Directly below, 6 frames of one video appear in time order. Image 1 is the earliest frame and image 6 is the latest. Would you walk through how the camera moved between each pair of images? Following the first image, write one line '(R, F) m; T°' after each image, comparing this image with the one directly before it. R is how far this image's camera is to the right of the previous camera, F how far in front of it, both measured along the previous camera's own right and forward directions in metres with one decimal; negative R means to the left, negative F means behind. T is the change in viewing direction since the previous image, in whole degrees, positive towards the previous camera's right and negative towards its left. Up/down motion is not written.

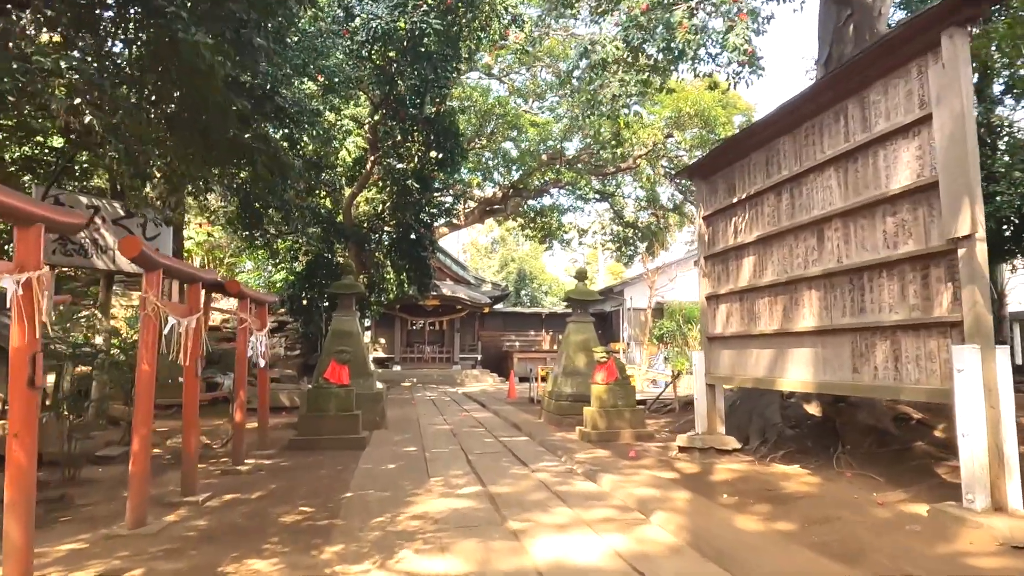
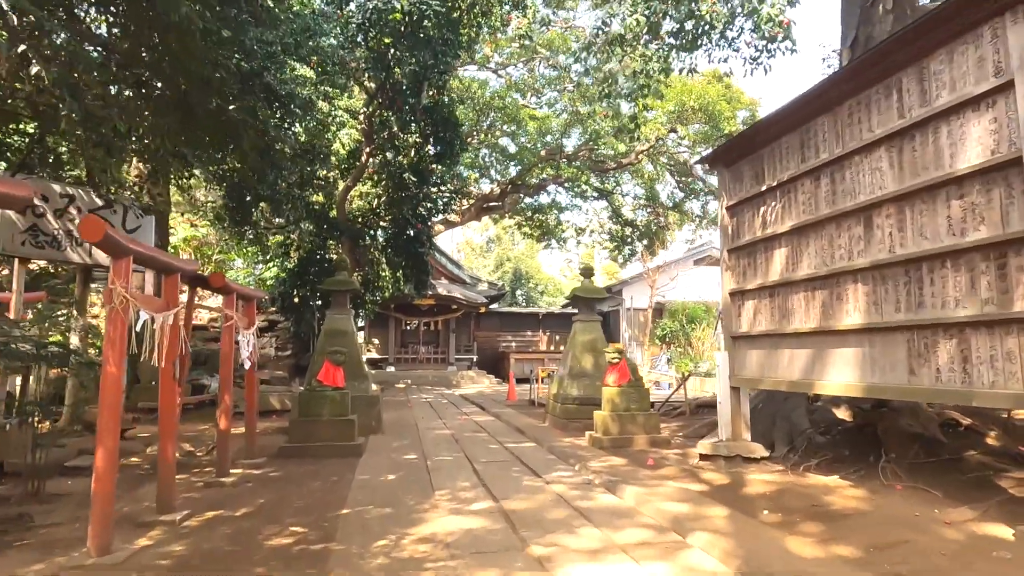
(-0.1, +0.5) m; +1°
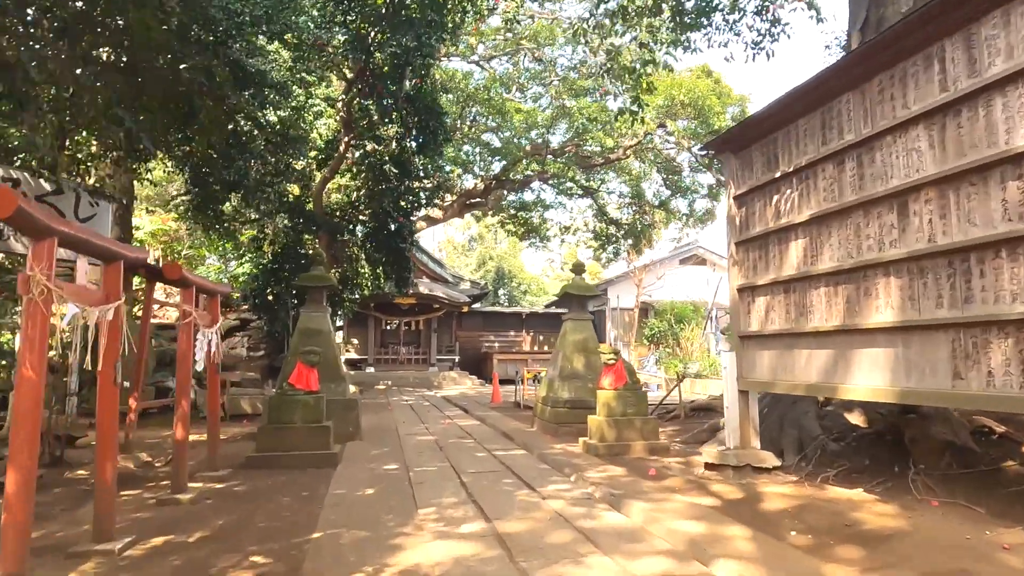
(-0.1, +0.5) m; +2°
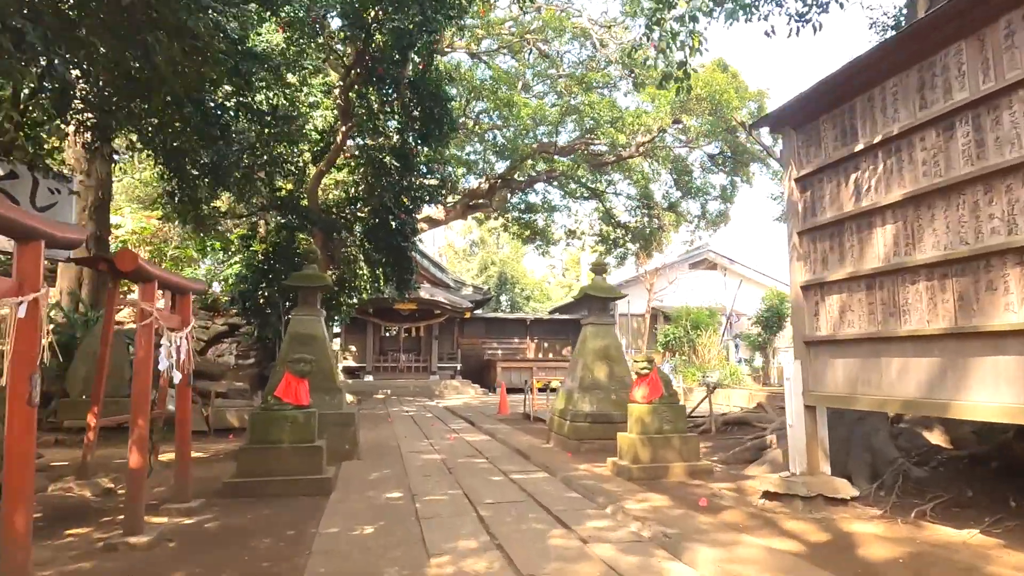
(-0.2, +0.8) m; 0°
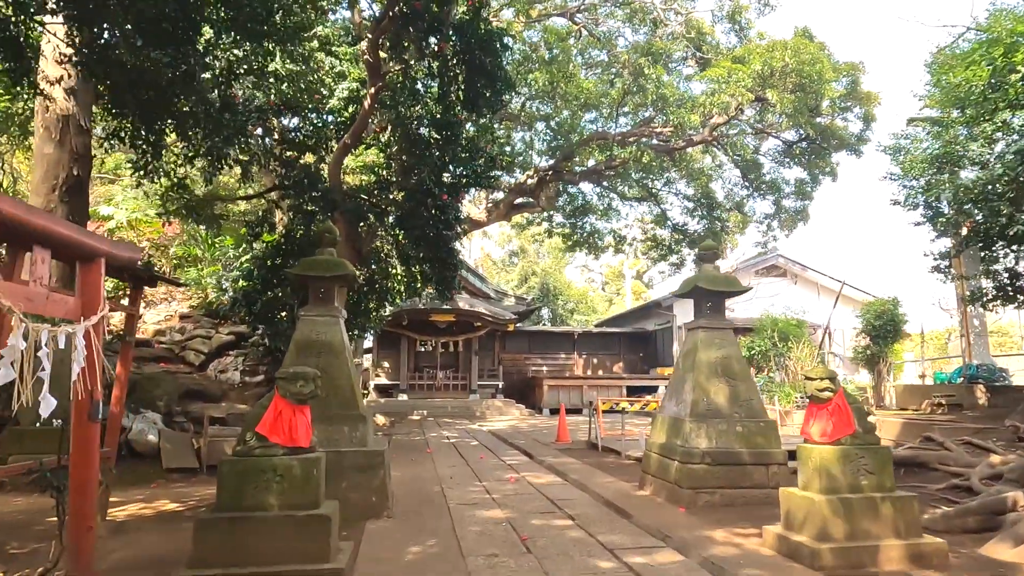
(-0.4, +2.0) m; -3°
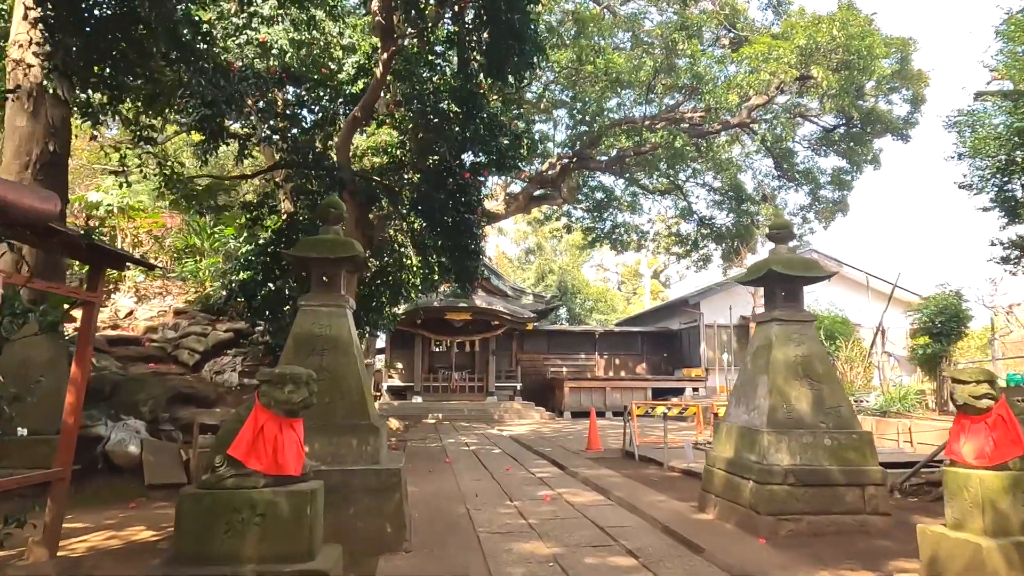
(-0.2, +0.9) m; -1°
